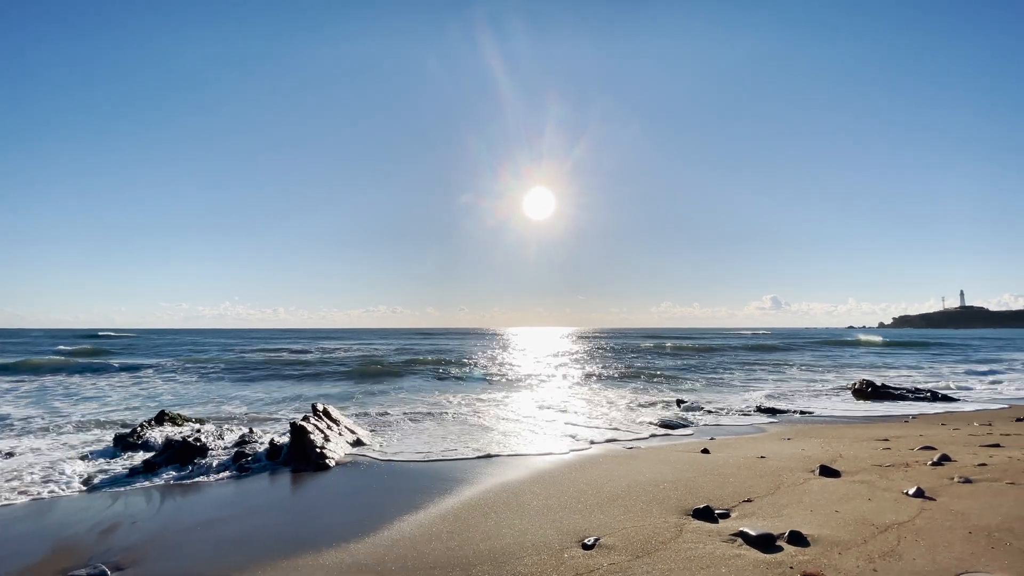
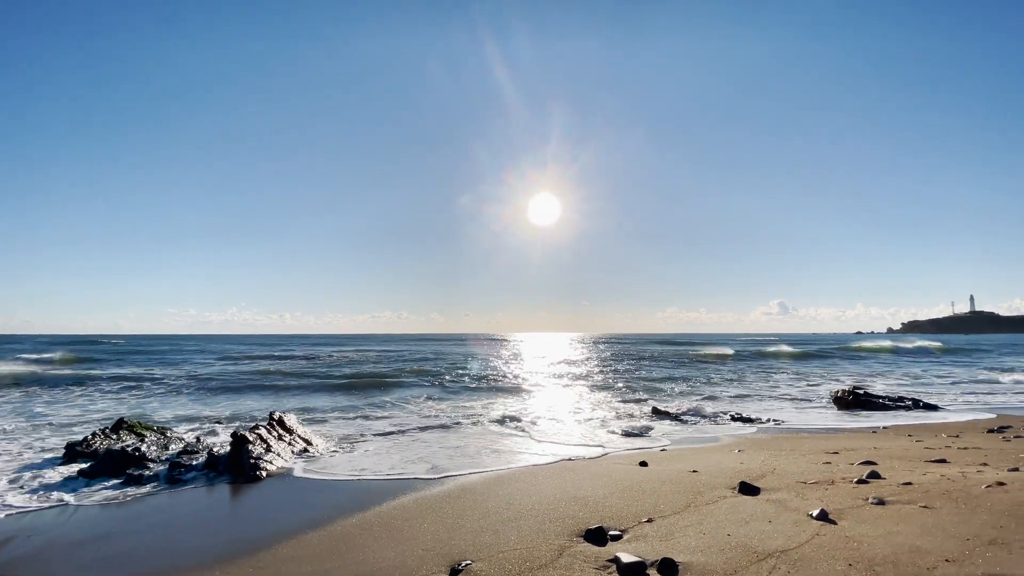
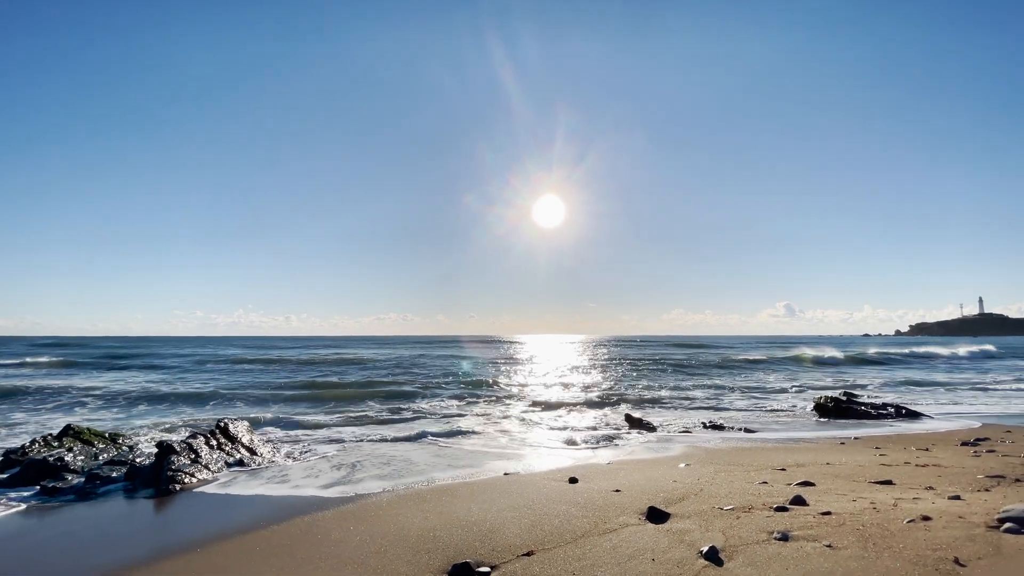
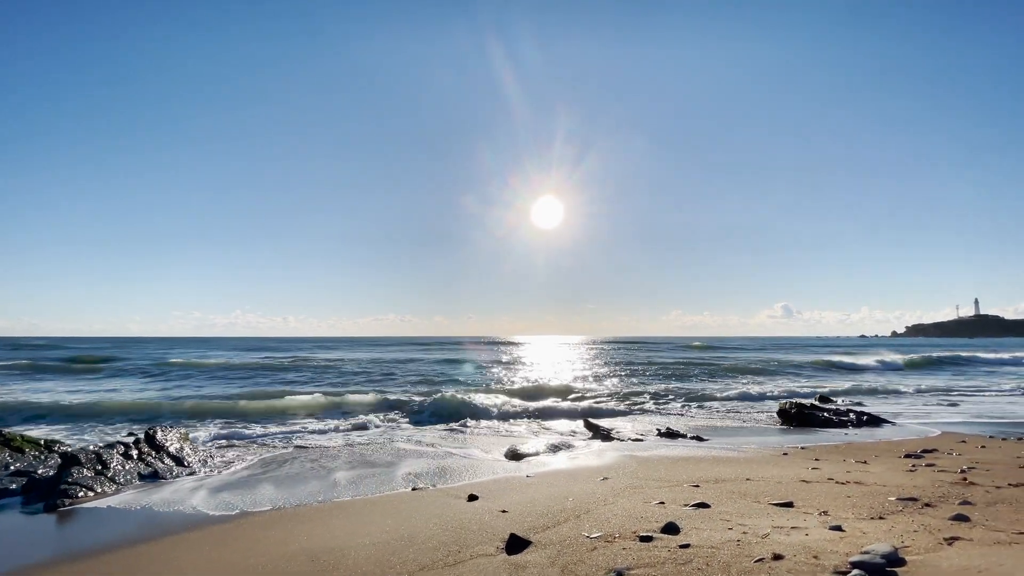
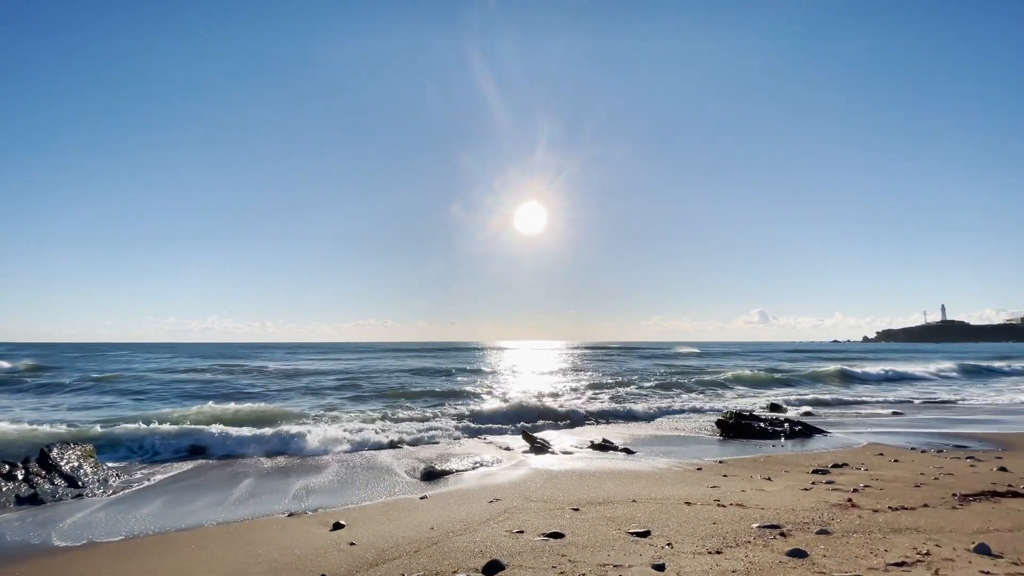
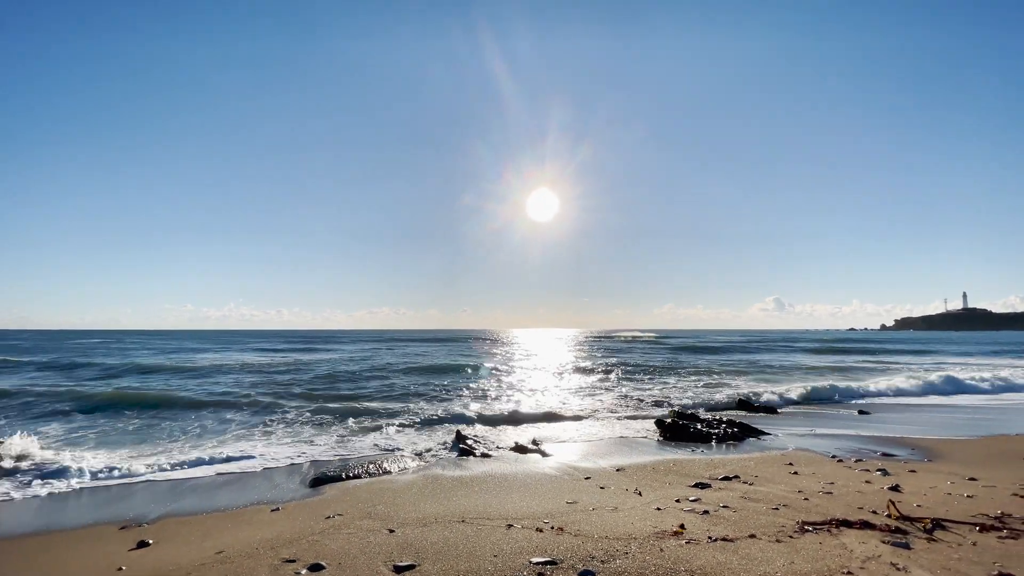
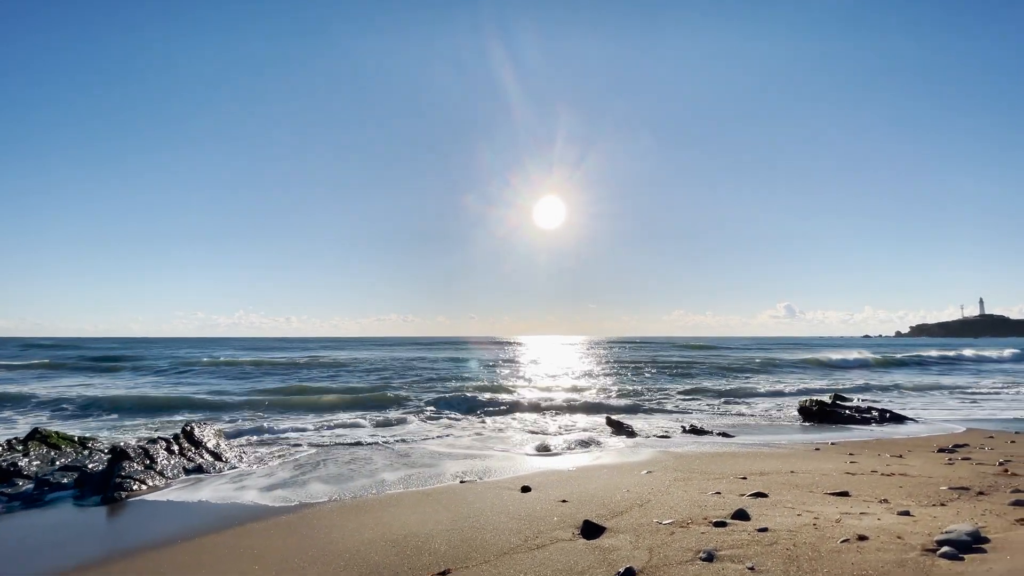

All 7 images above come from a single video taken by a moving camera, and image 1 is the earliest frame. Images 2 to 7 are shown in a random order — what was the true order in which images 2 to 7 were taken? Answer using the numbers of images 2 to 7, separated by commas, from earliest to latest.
2, 3, 7, 4, 5, 6
